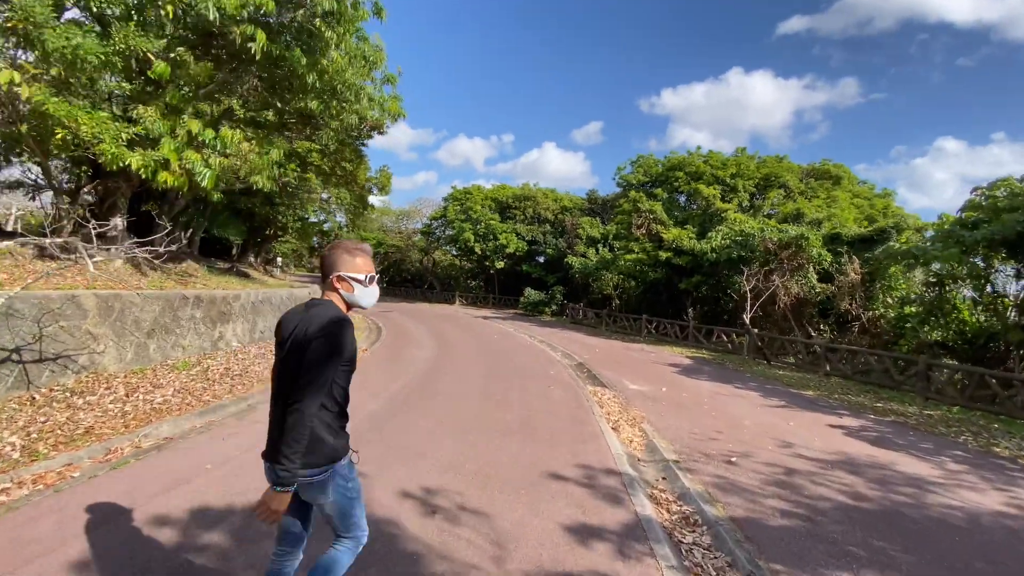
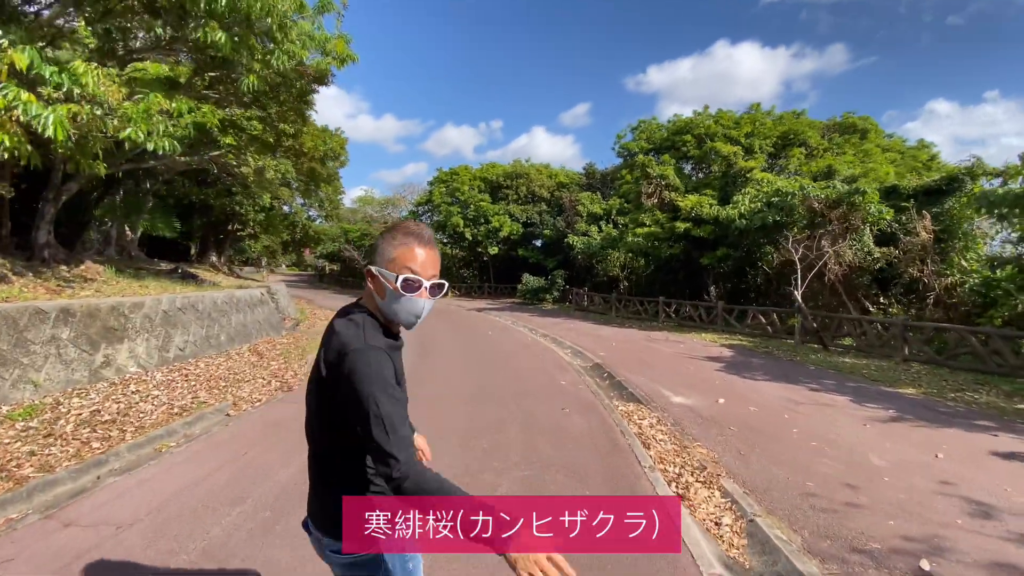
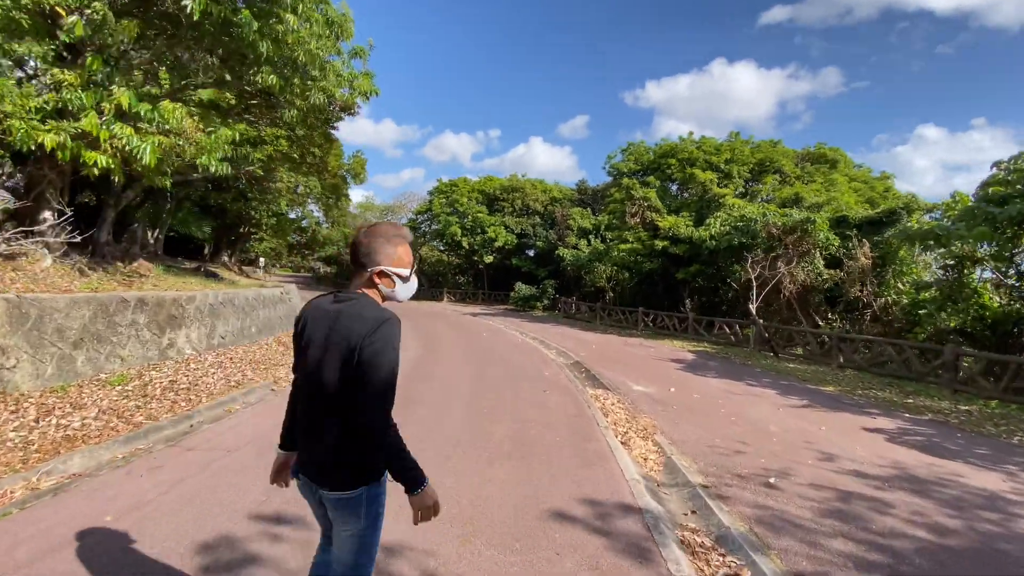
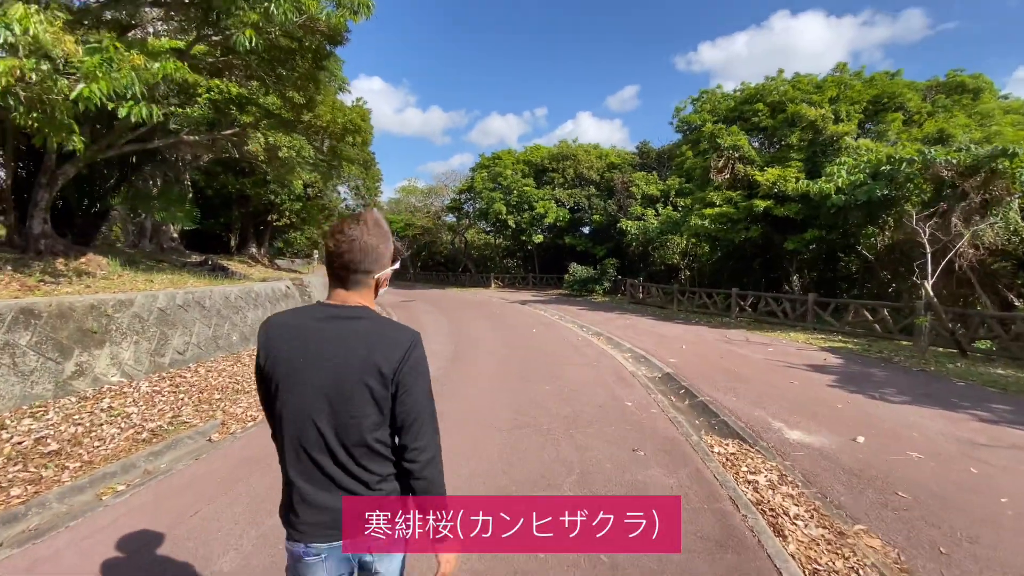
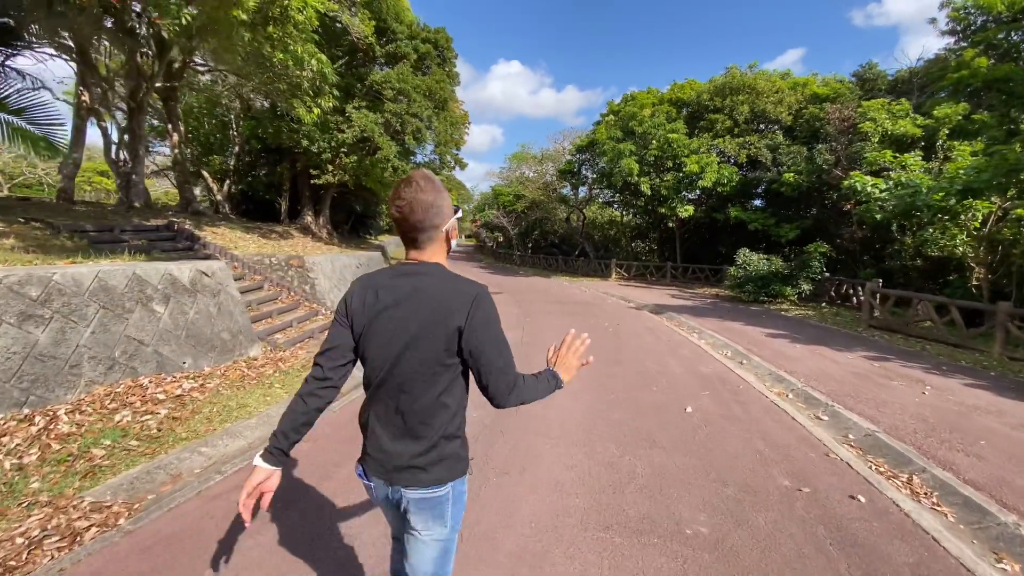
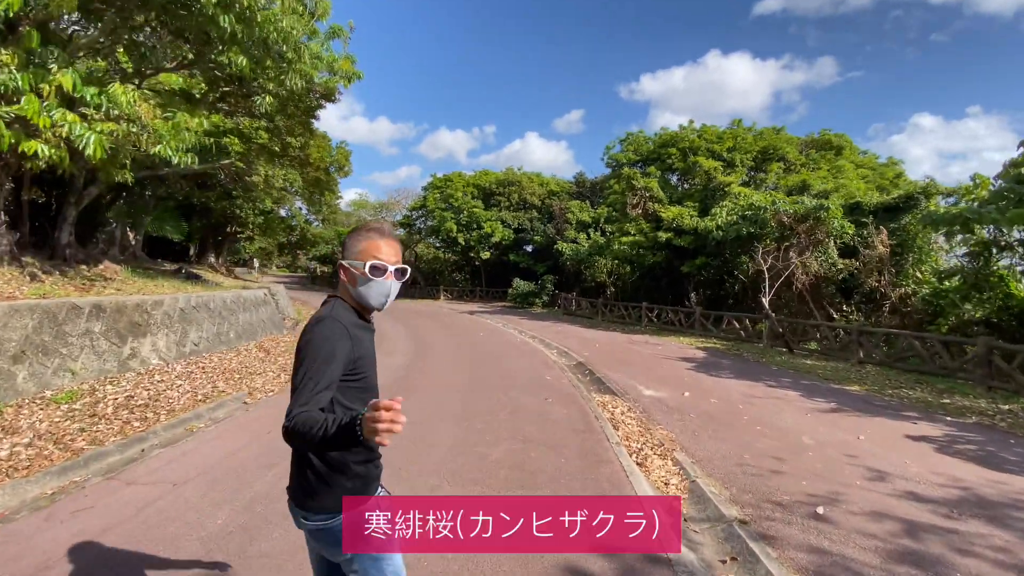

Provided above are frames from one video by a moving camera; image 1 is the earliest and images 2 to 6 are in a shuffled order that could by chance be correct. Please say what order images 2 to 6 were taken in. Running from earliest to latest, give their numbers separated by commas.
3, 6, 2, 4, 5
